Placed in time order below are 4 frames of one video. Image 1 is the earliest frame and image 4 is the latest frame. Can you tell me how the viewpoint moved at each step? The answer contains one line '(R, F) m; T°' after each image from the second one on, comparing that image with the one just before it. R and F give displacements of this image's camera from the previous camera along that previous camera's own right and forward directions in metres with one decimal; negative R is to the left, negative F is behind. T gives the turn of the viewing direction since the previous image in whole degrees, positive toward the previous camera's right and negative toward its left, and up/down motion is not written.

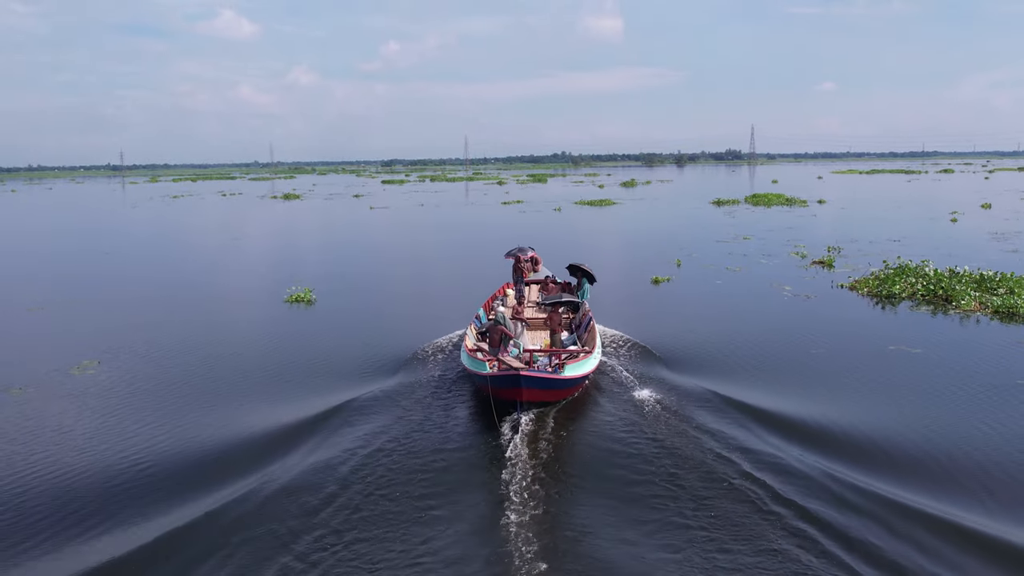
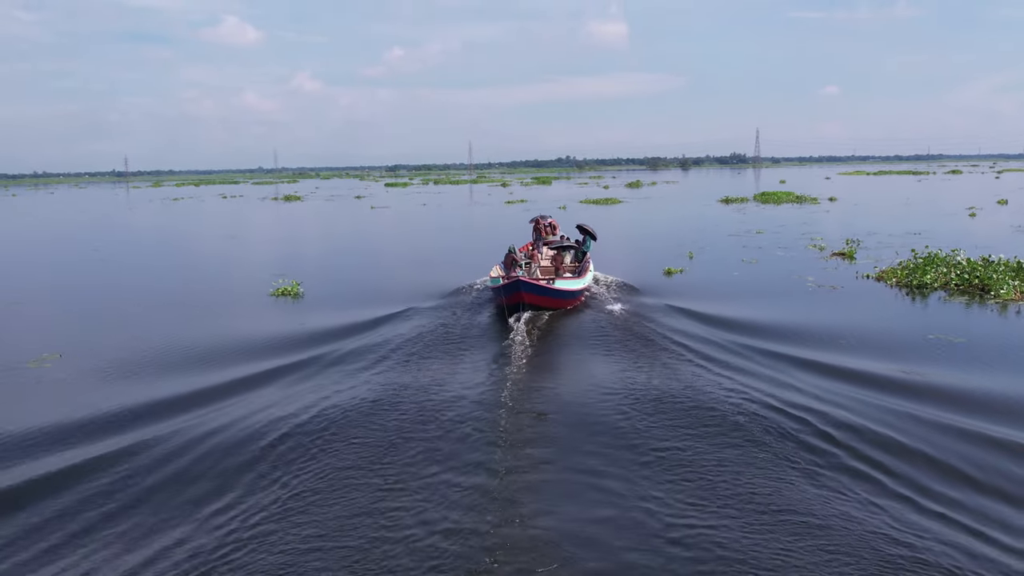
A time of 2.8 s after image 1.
(0.0, +1.2) m; 0°
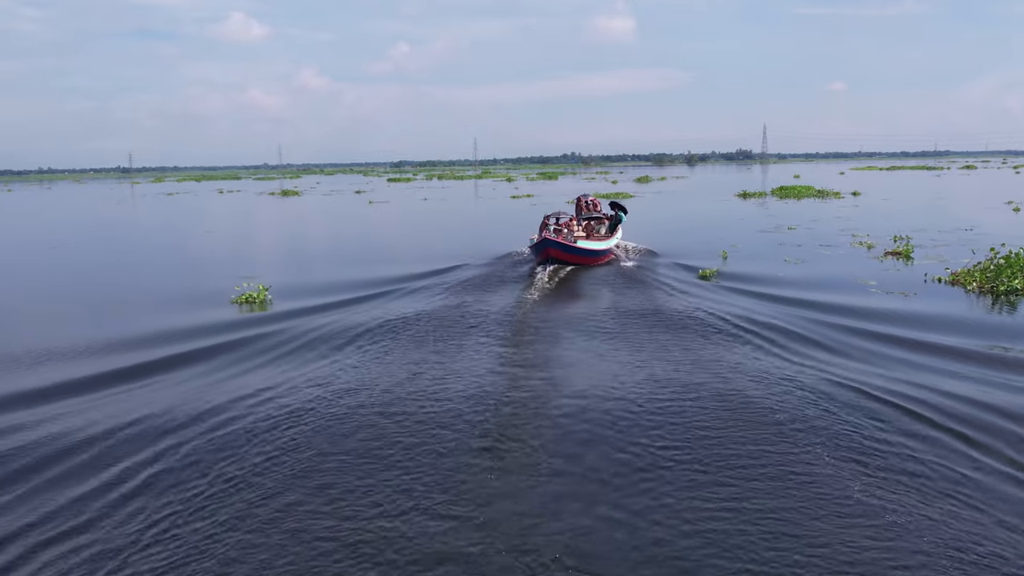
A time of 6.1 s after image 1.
(0.0, +2.7) m; 0°
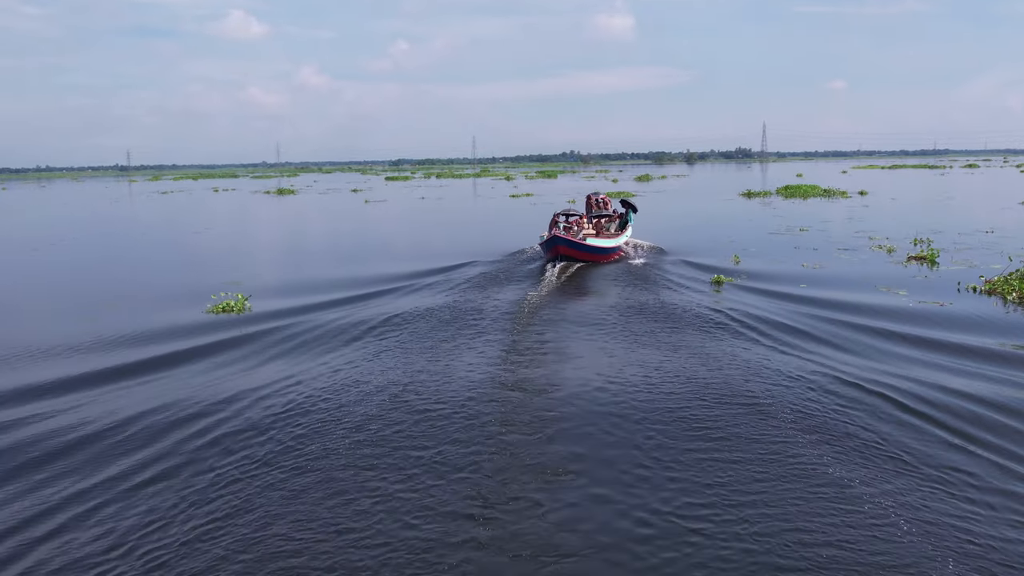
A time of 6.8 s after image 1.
(0.0, +1.1) m; 0°
